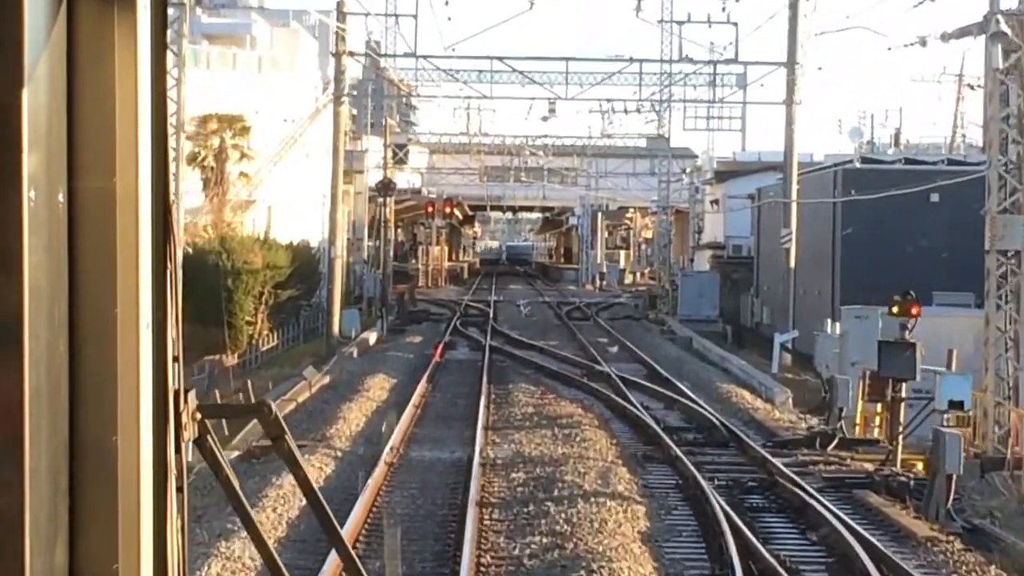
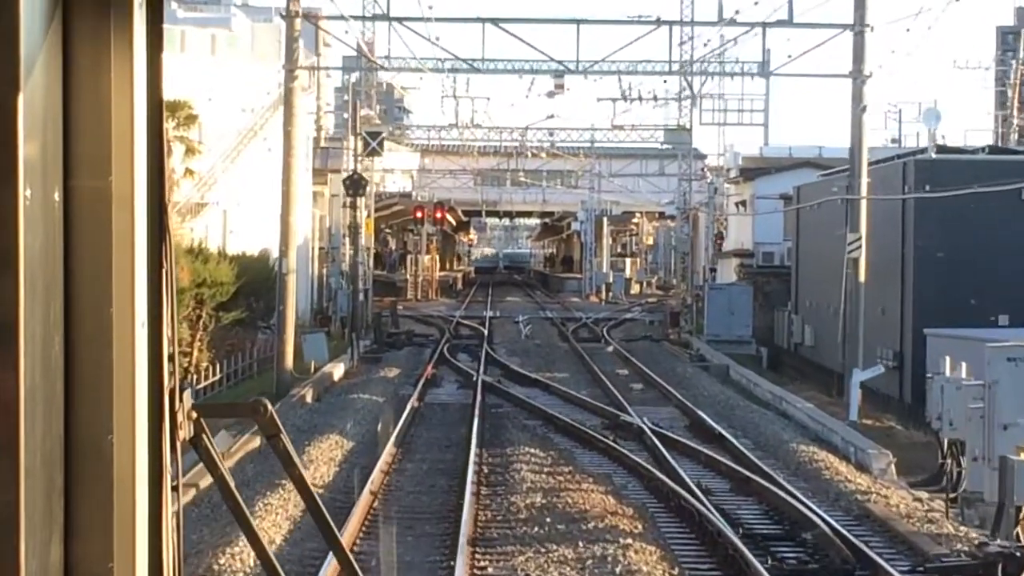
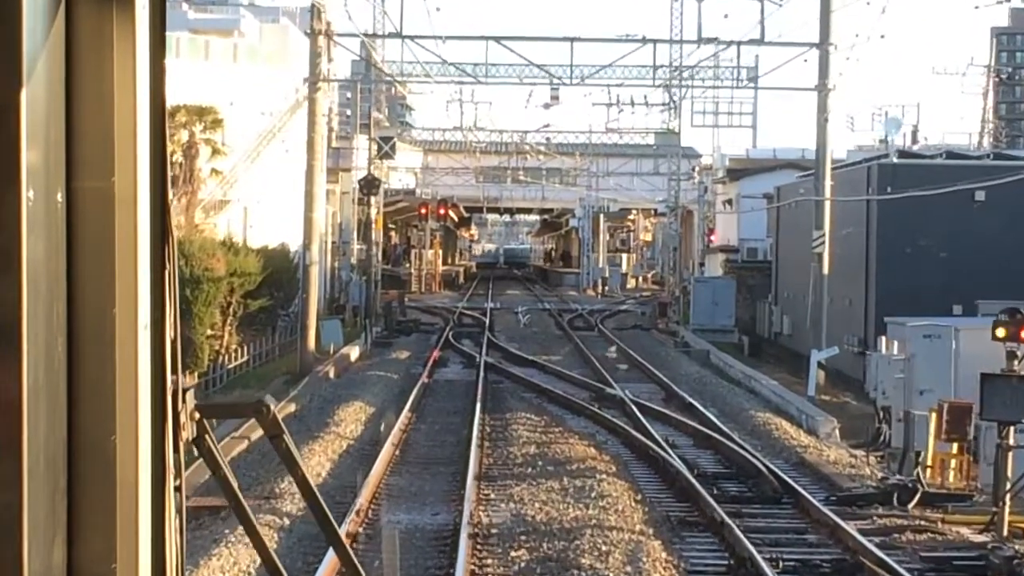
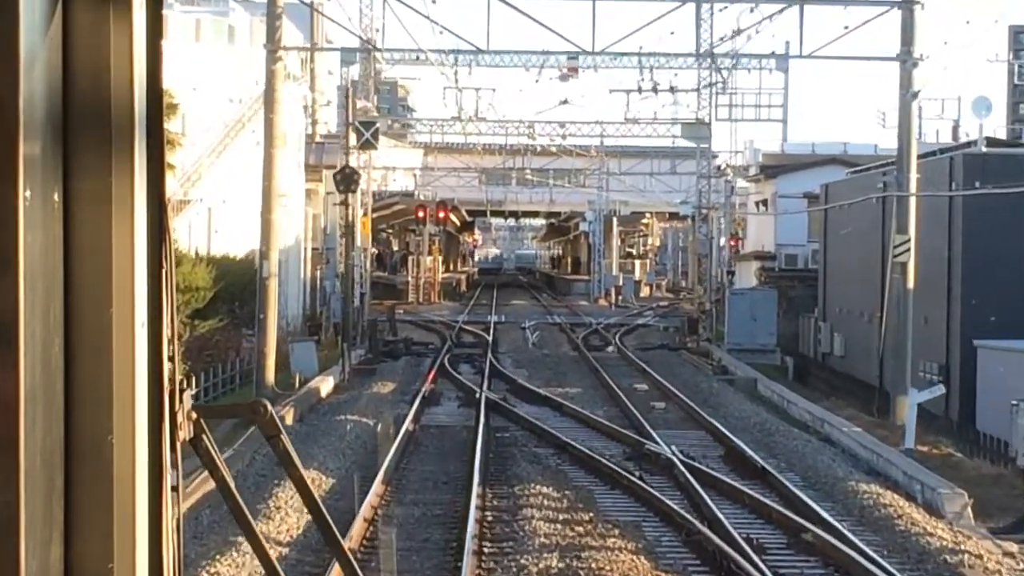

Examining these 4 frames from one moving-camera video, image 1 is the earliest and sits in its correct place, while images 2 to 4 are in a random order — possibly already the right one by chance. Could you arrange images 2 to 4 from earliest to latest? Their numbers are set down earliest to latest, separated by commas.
3, 2, 4
